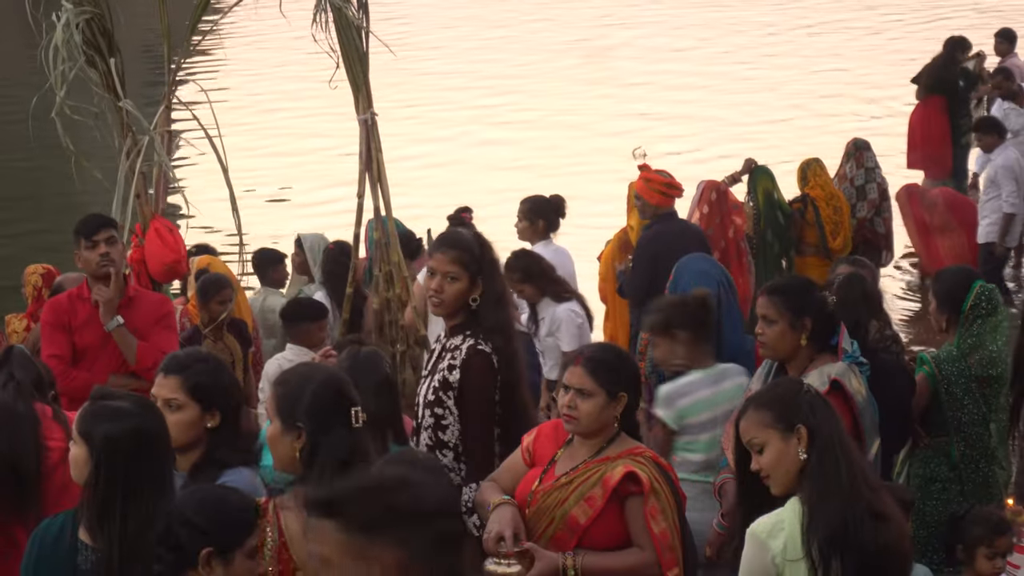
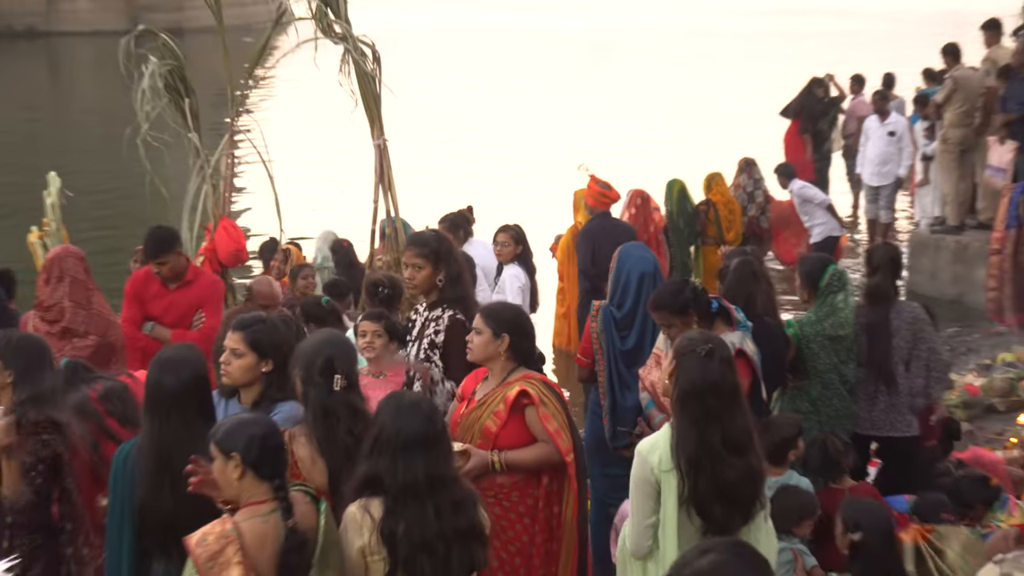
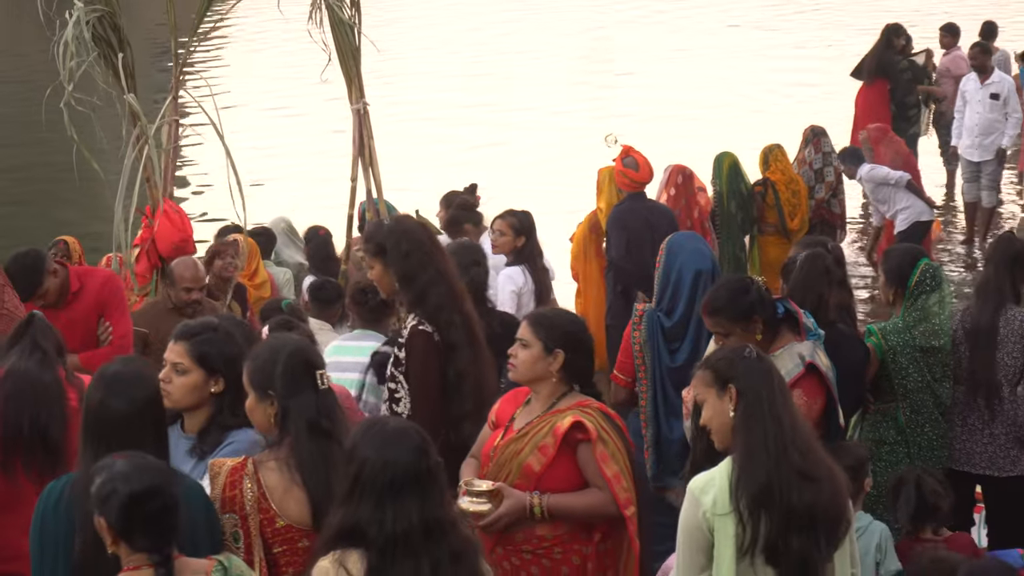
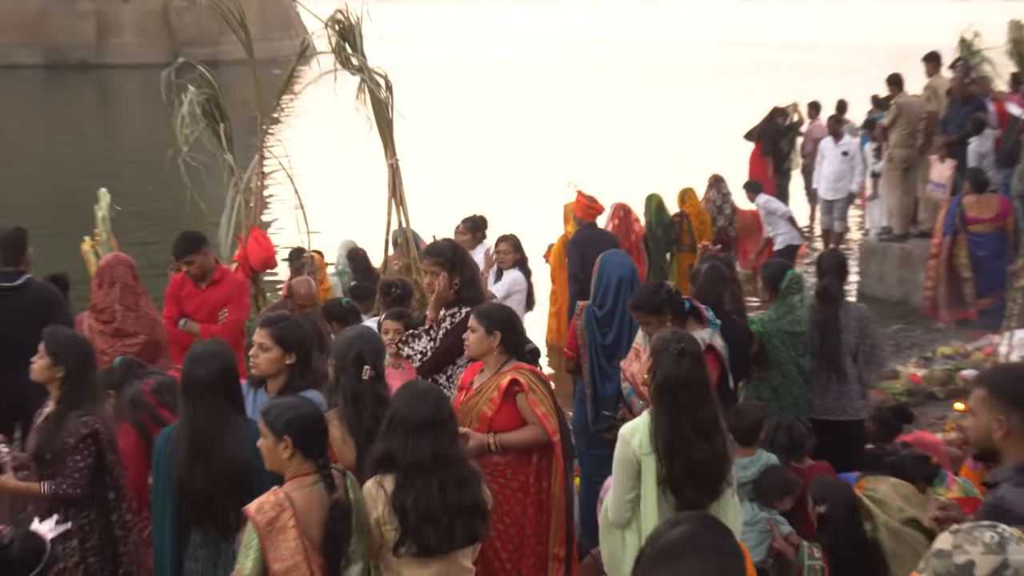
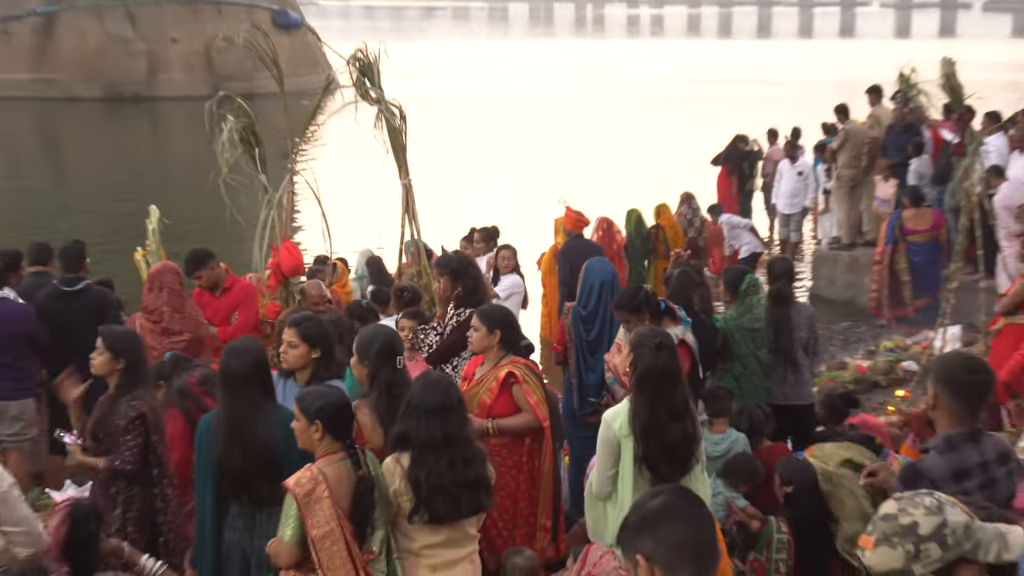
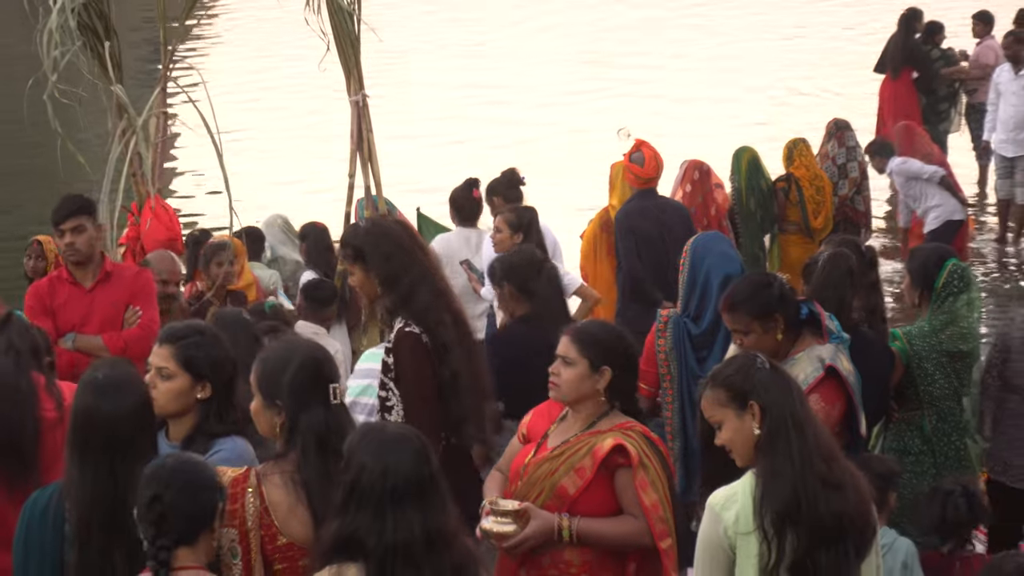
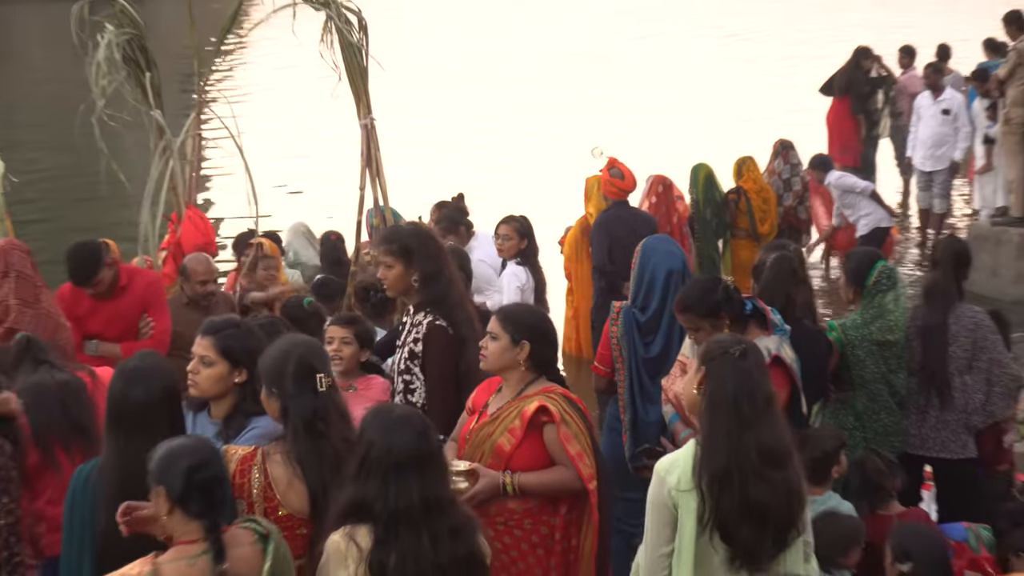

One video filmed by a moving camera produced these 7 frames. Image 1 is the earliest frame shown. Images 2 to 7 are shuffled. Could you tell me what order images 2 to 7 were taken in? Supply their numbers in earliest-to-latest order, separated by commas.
6, 3, 7, 2, 4, 5
